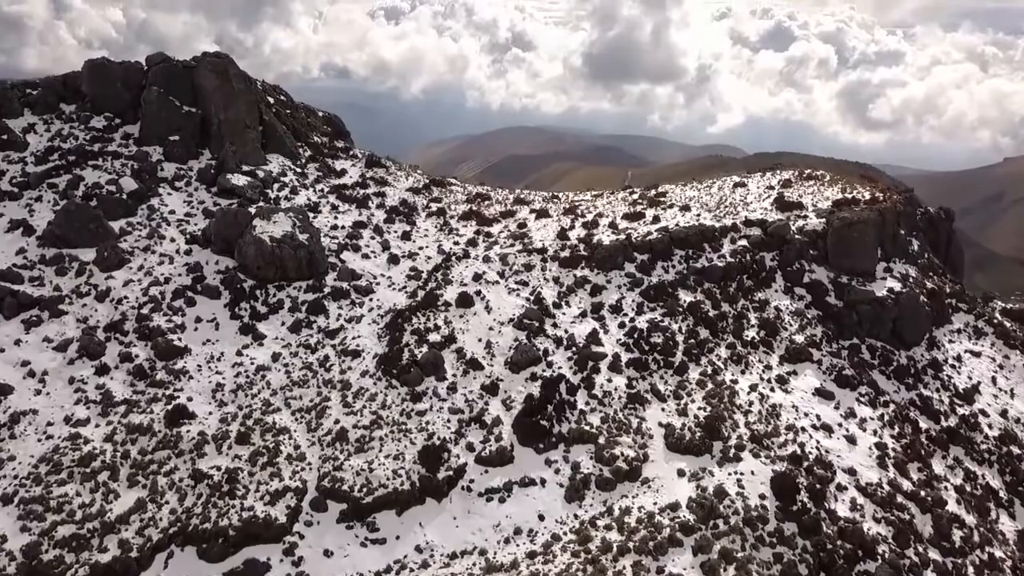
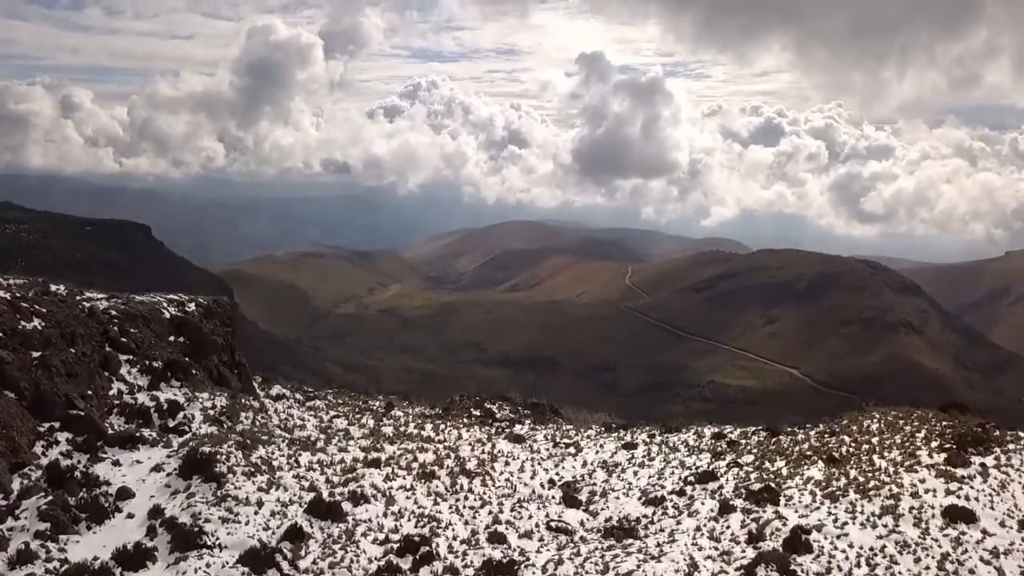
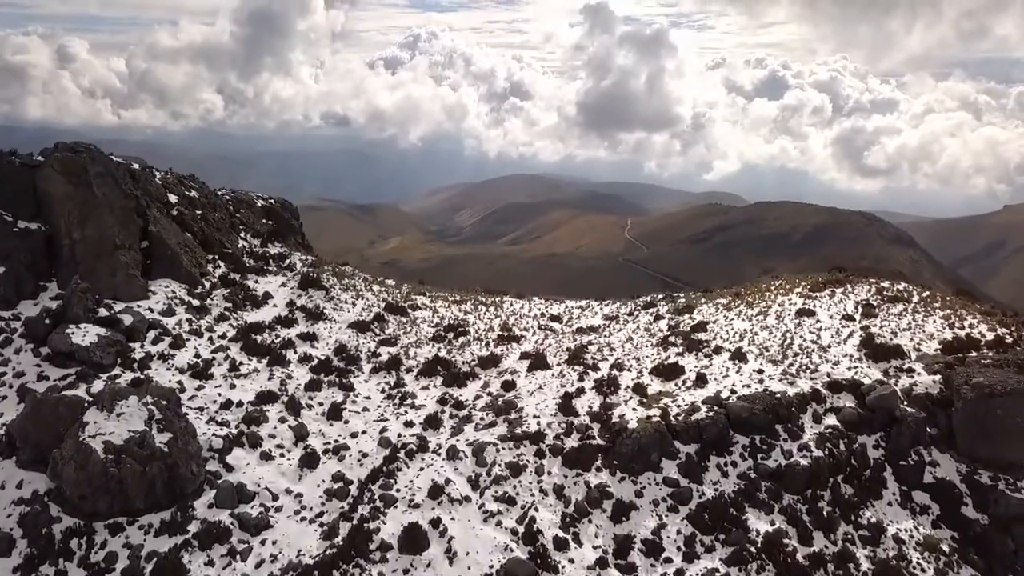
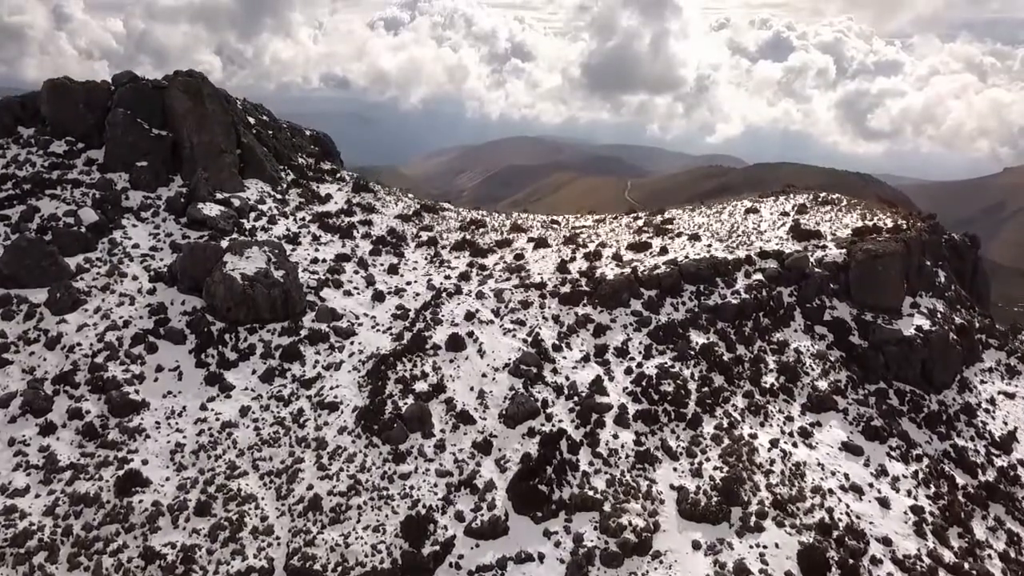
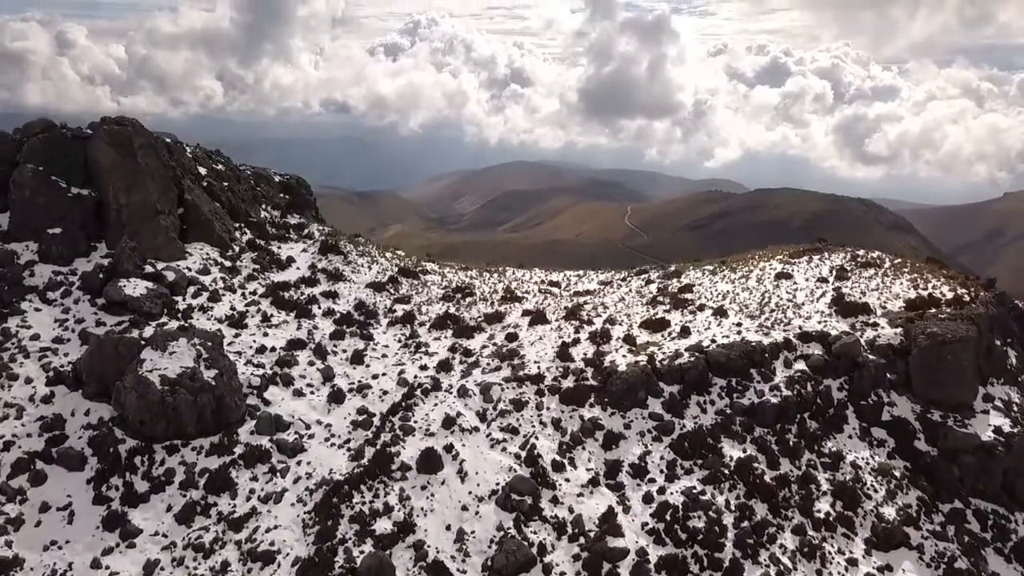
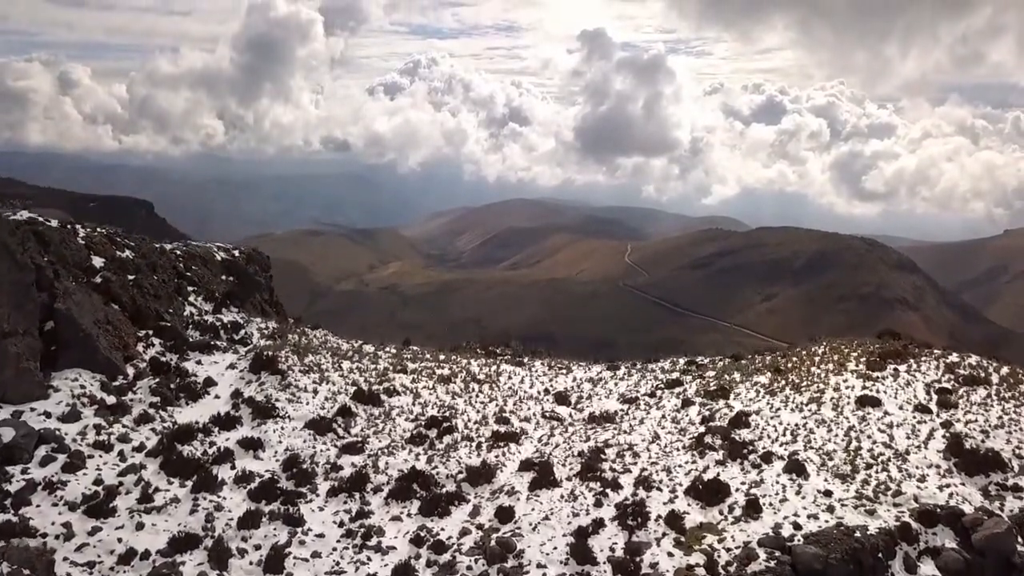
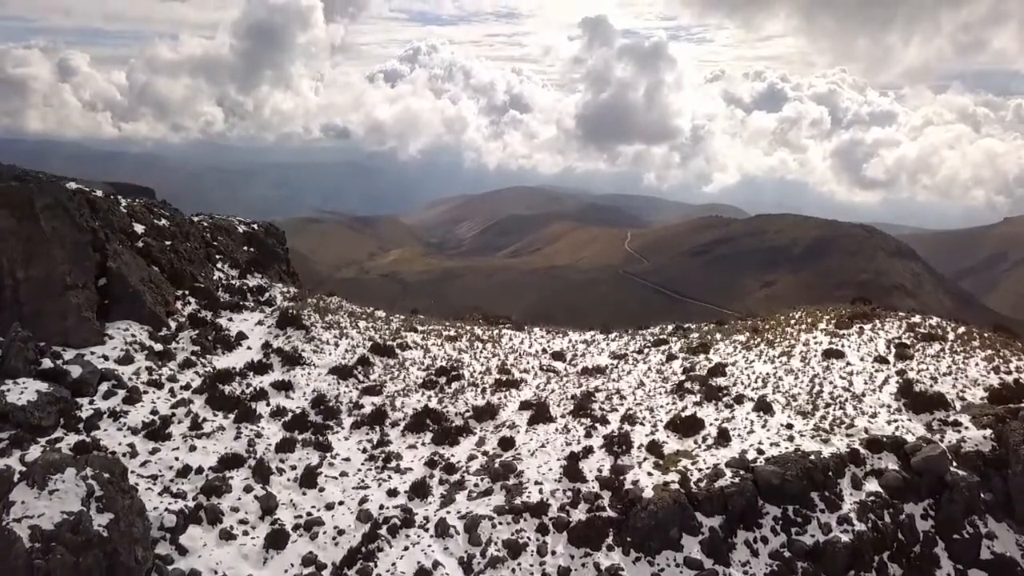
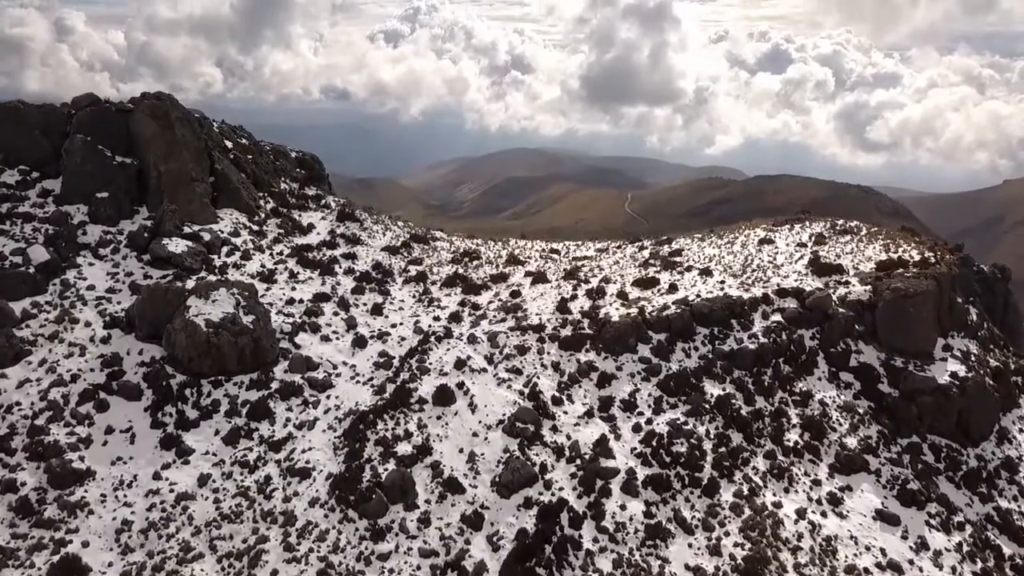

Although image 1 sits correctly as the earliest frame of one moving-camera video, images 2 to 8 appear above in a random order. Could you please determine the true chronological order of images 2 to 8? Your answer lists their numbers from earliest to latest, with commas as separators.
4, 8, 5, 3, 7, 6, 2
